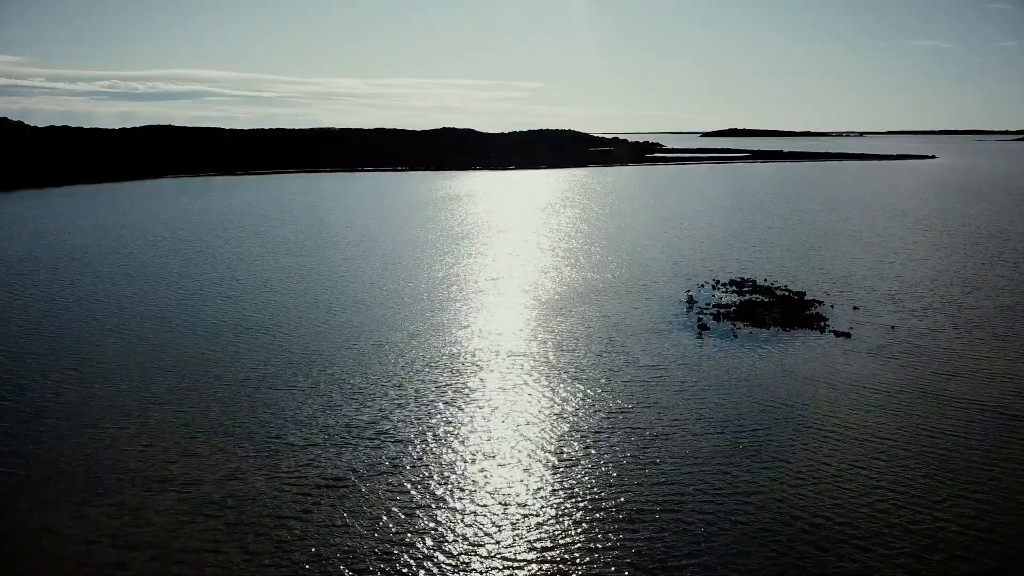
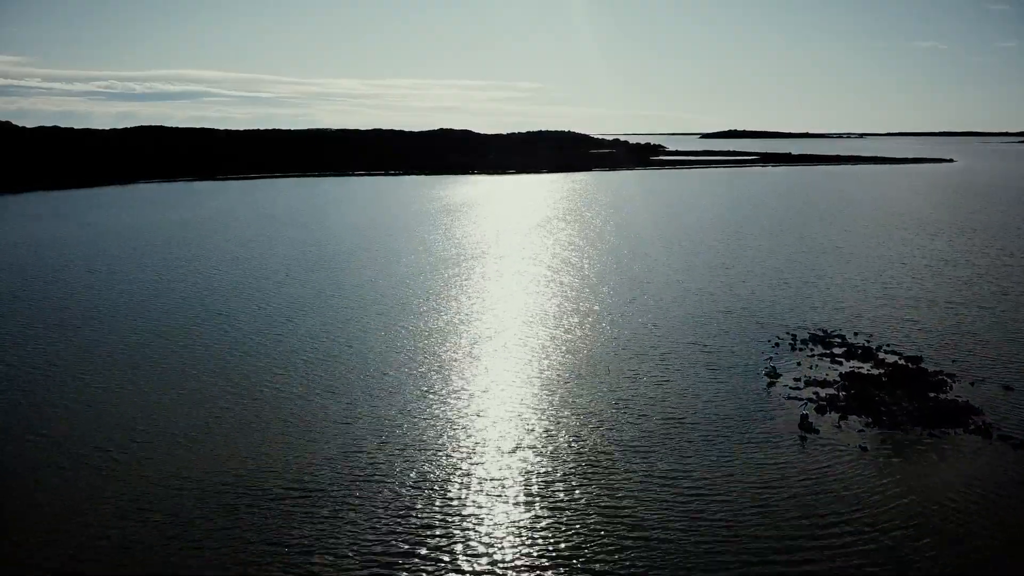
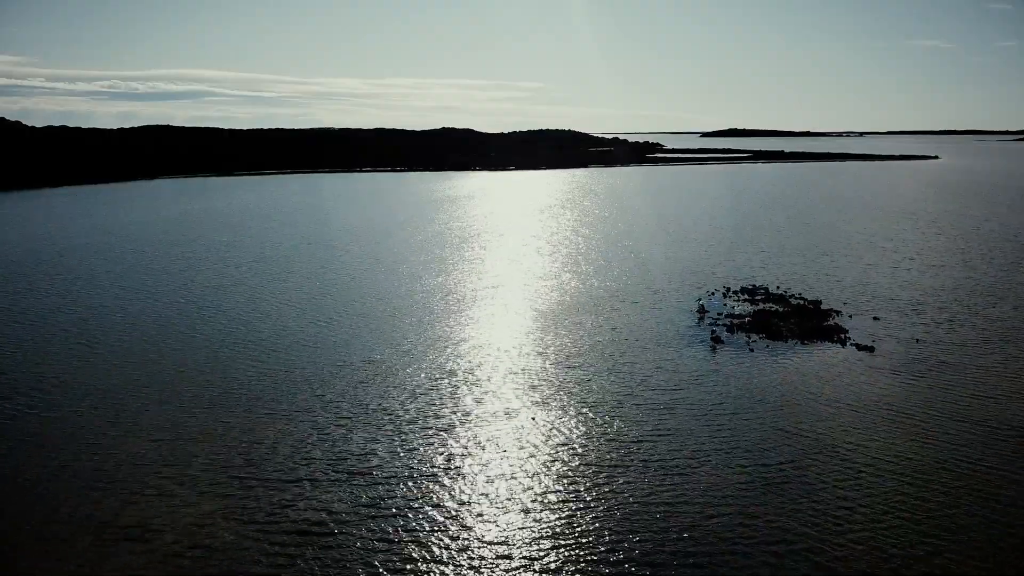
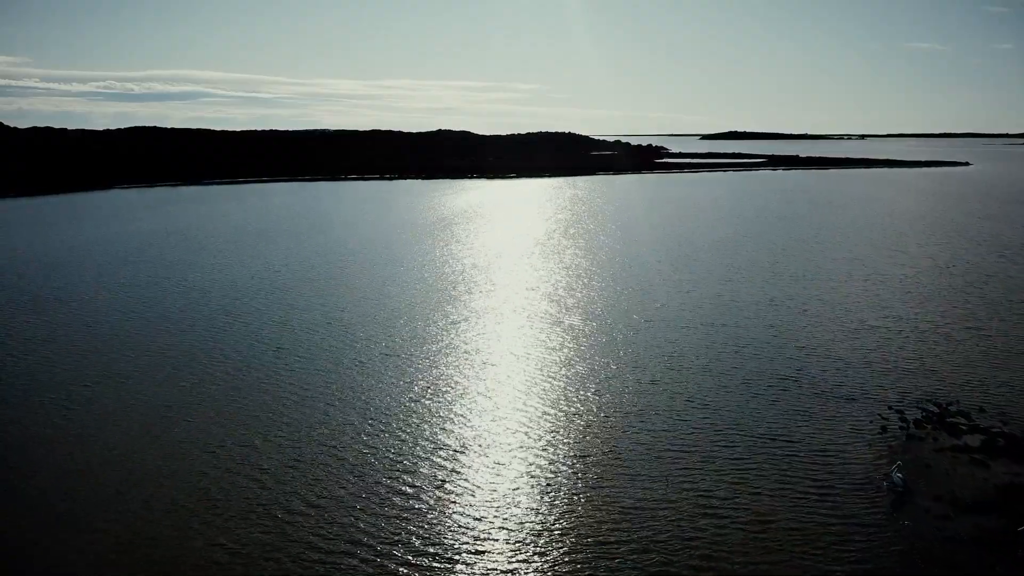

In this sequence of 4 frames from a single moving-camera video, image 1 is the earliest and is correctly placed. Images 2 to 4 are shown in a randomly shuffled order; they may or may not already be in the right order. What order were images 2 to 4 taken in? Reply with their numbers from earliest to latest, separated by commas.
3, 2, 4
